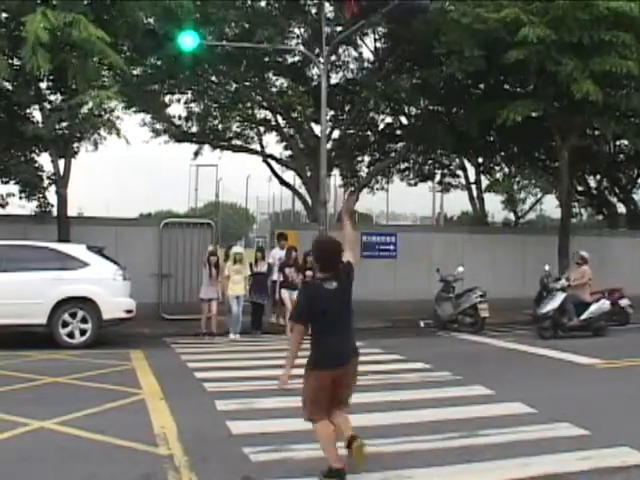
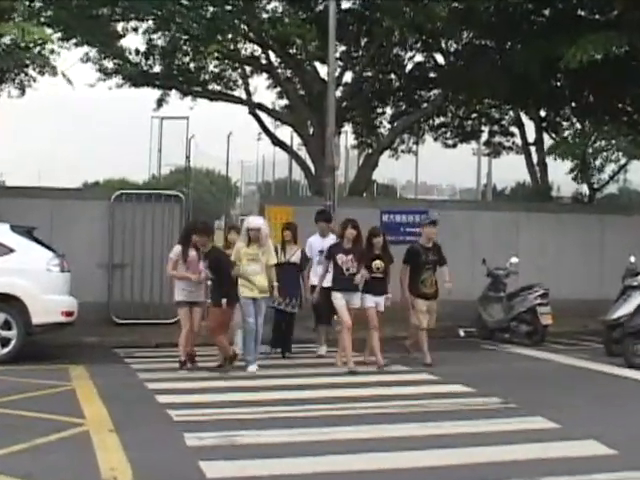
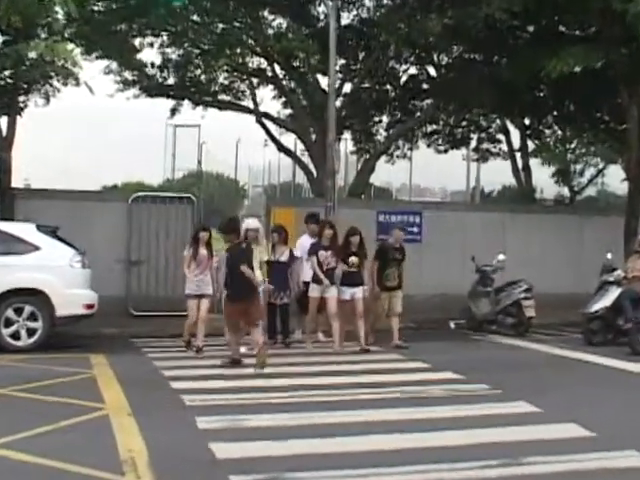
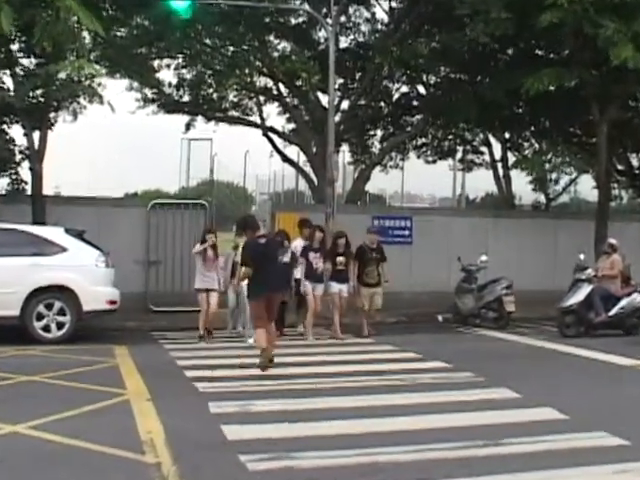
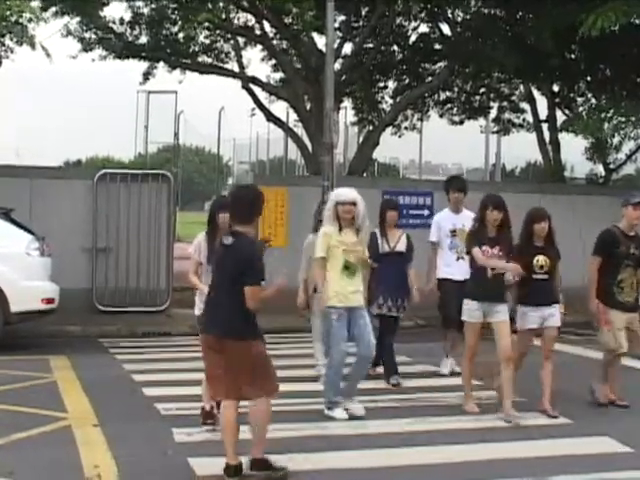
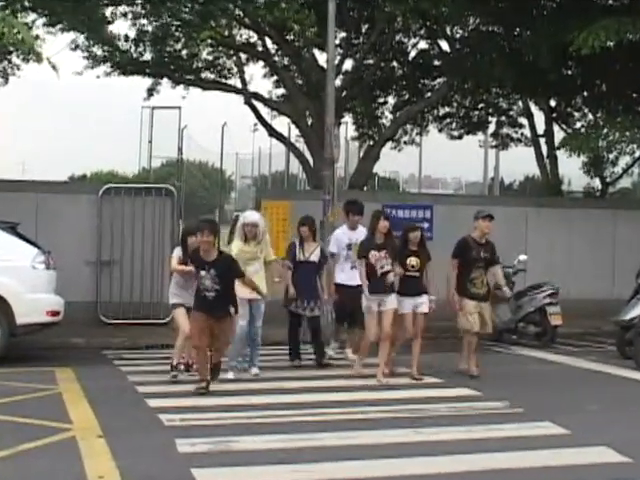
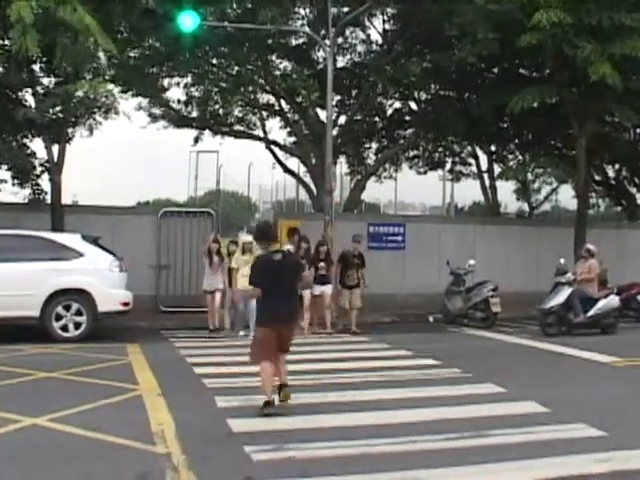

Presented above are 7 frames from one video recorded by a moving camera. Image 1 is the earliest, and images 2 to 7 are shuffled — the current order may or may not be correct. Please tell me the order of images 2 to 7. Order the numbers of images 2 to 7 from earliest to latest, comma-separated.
7, 4, 3, 2, 6, 5
